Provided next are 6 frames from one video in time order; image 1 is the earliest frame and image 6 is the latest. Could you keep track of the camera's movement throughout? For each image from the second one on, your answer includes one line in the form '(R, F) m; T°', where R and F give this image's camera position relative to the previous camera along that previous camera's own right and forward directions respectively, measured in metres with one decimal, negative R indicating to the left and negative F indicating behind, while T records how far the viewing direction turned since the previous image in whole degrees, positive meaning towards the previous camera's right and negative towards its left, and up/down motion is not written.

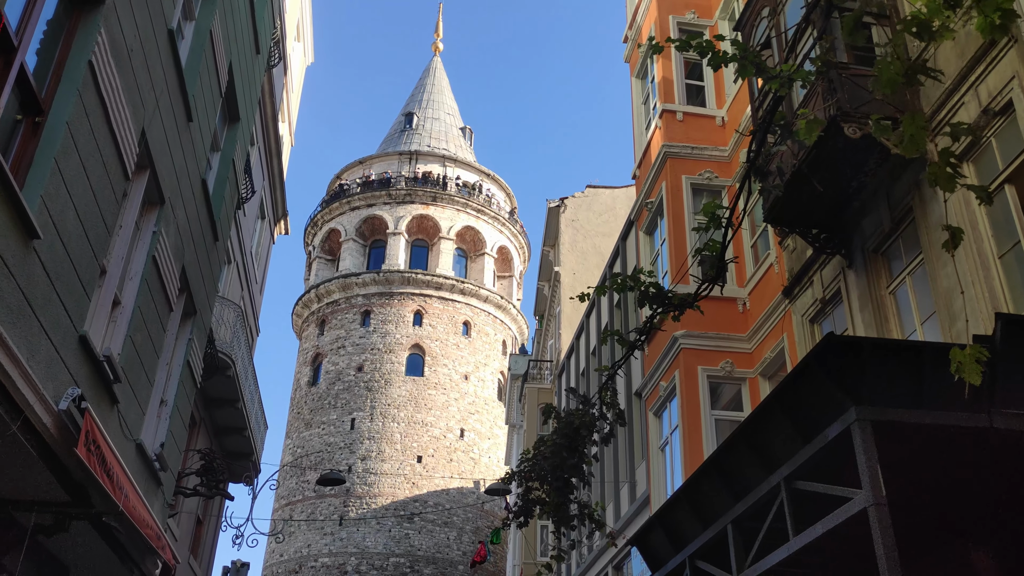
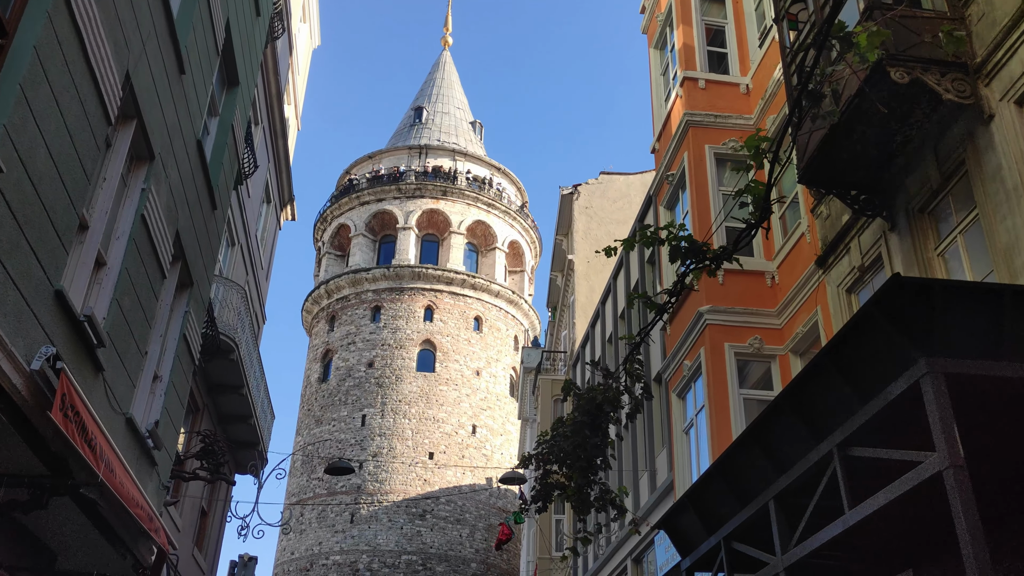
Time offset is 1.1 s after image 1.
(-0.1, +0.8) m; -1°
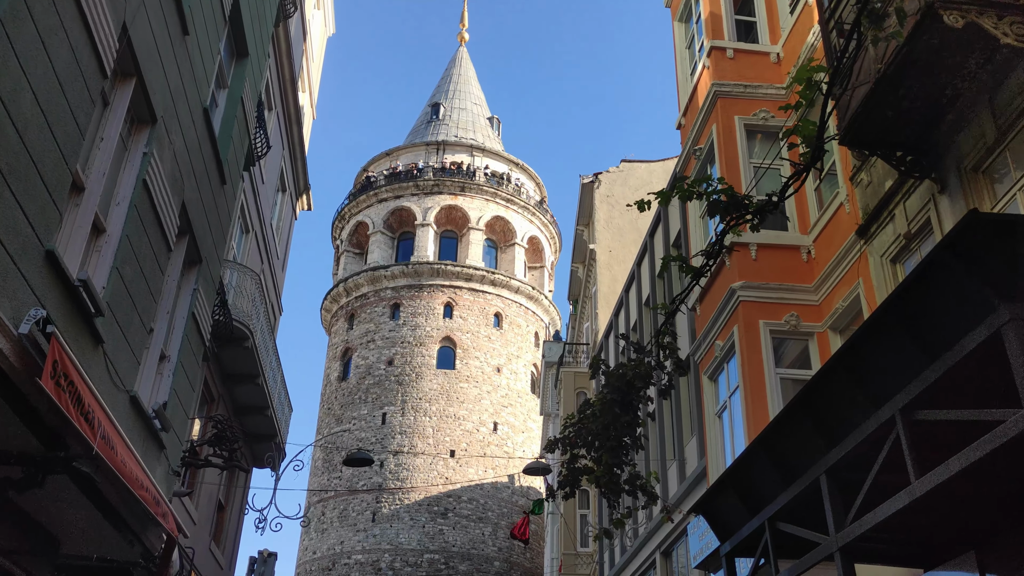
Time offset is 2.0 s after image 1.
(-0.1, +0.6) m; -1°
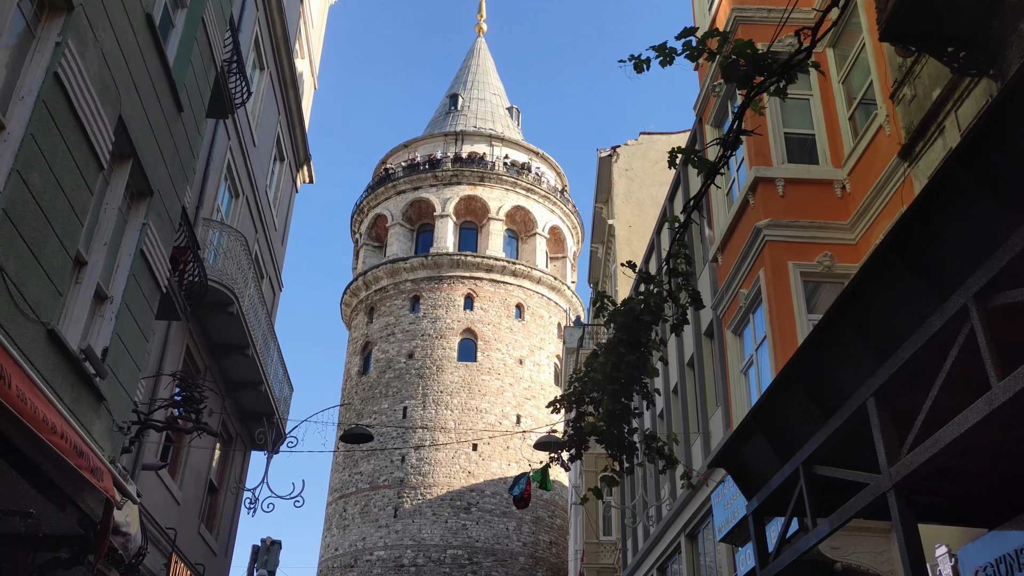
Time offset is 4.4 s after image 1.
(+0.3, +1.4) m; -2°
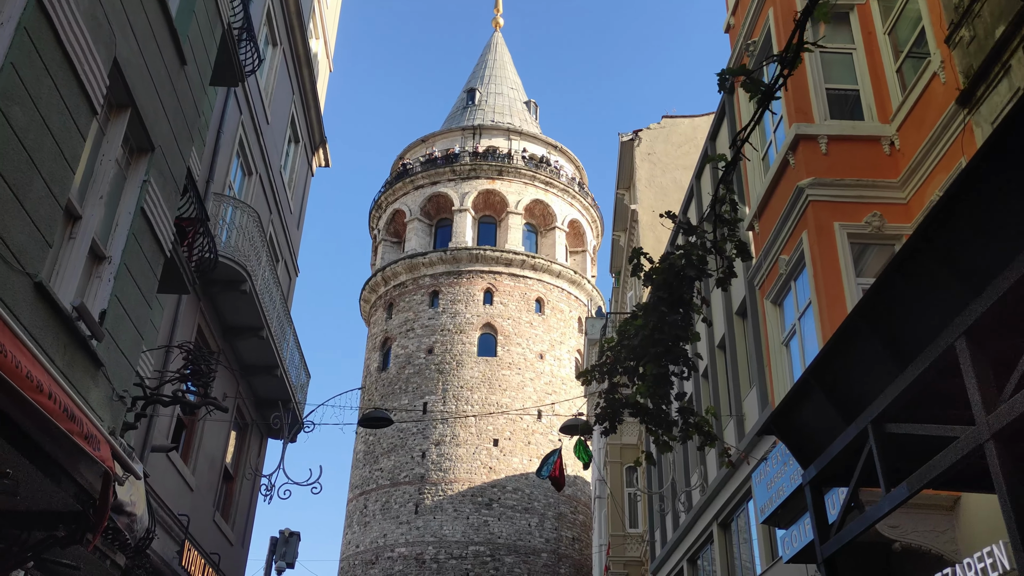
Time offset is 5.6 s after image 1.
(-0.1, +0.7) m; -1°
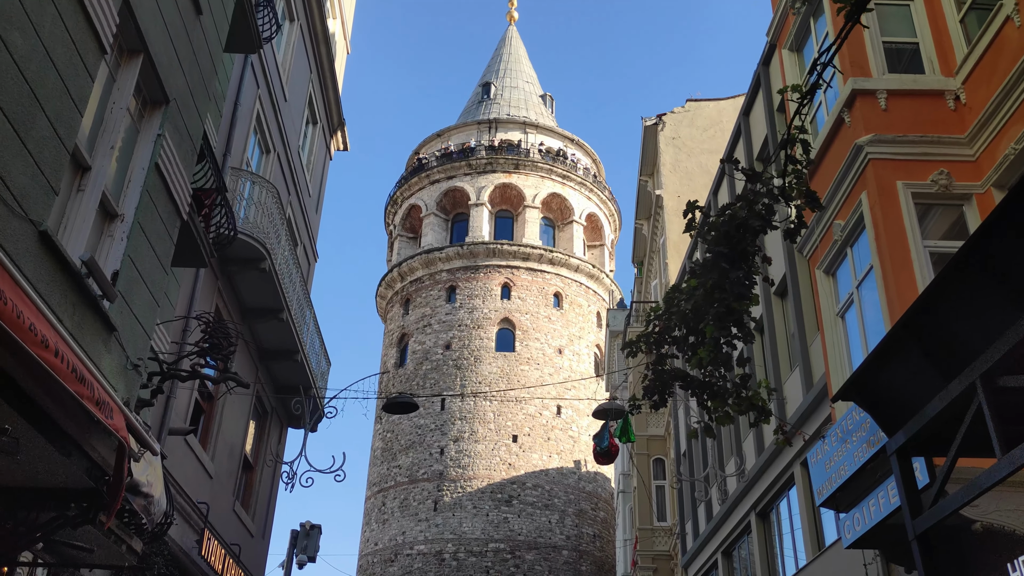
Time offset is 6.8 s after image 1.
(-0.3, +0.7) m; -1°
